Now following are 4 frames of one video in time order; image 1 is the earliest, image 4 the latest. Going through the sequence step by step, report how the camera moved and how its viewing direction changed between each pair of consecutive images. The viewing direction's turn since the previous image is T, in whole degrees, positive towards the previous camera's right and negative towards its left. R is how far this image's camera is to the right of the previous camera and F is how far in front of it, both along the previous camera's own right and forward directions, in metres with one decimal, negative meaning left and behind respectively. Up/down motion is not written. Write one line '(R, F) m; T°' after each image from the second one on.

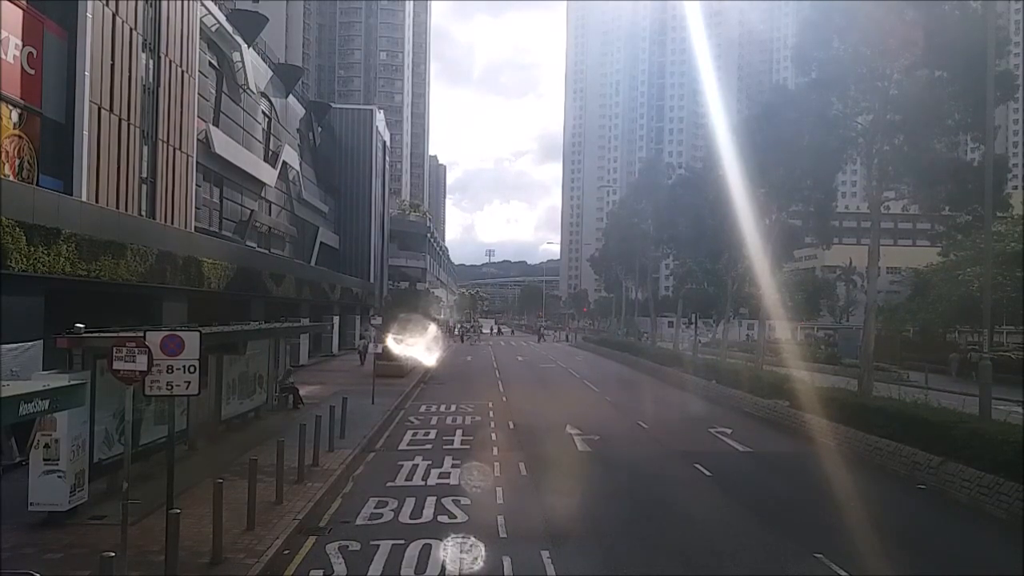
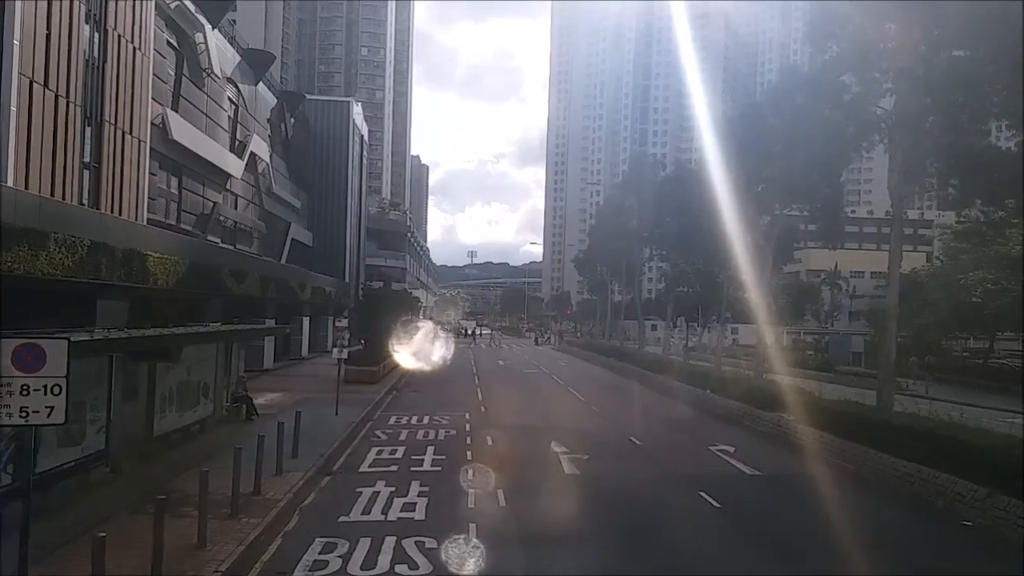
(0.0, +1.9) m; +1°
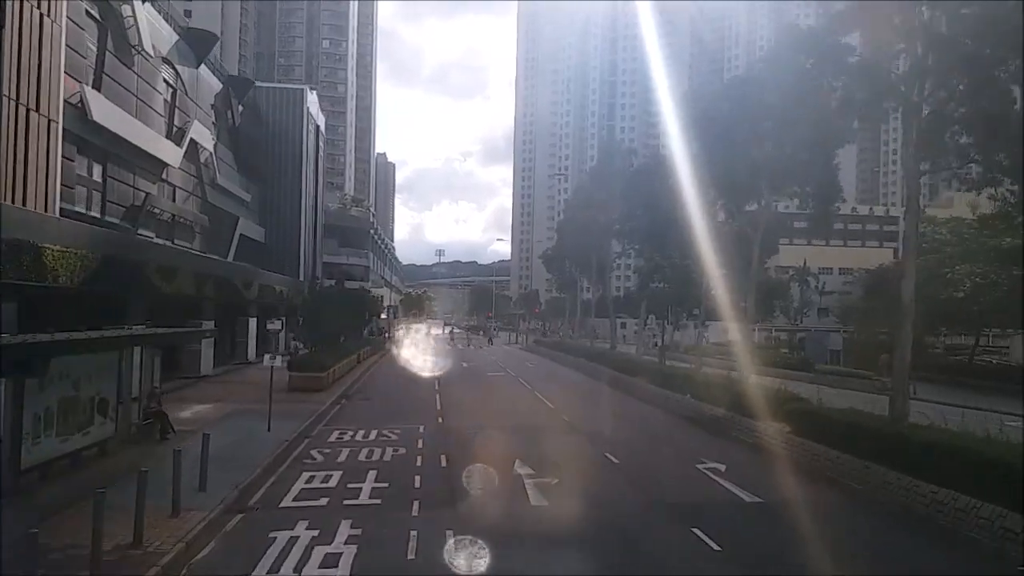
(+0.2, +2.2) m; +2°
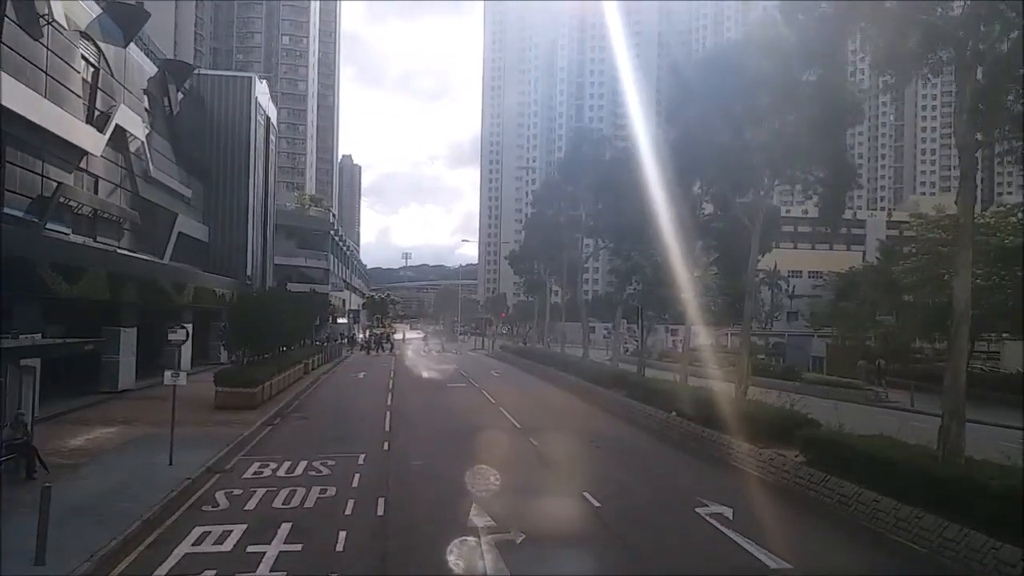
(+0.2, +2.7) m; +2°
